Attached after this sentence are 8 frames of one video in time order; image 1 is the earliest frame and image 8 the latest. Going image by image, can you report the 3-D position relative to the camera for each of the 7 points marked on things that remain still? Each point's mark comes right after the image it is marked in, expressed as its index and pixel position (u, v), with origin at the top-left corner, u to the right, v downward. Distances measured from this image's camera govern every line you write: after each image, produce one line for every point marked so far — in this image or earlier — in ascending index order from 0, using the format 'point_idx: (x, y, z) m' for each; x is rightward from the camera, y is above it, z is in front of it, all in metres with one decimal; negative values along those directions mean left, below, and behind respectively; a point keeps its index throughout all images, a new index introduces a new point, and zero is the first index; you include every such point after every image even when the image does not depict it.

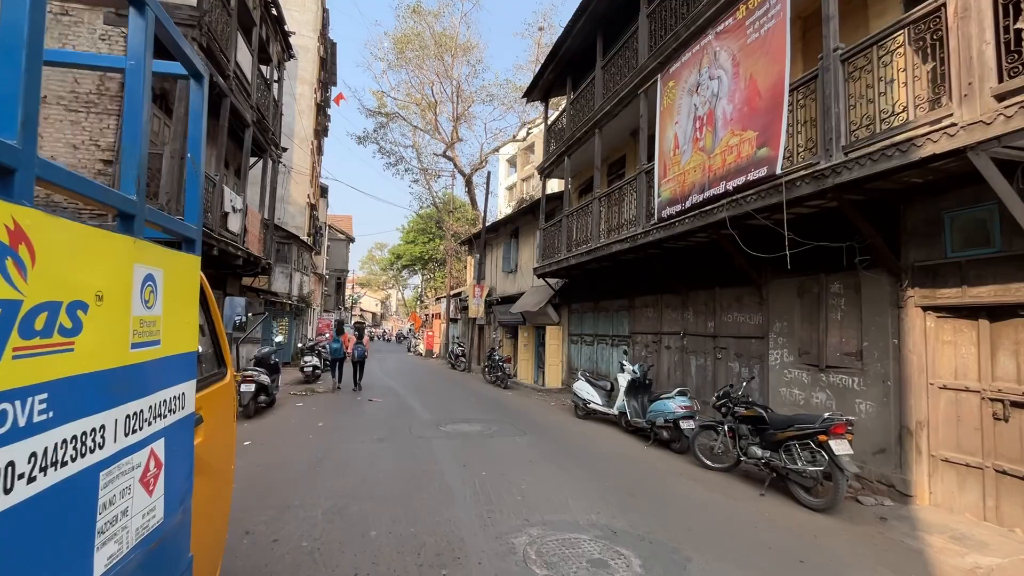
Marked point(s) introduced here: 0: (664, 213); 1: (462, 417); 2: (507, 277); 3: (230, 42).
0: (+2.5, +1.2, +8.0) m
1: (-1.0, -2.6, +9.6) m
2: (-0.2, +0.4, +18.3) m
3: (-6.0, +5.2, +10.2) m
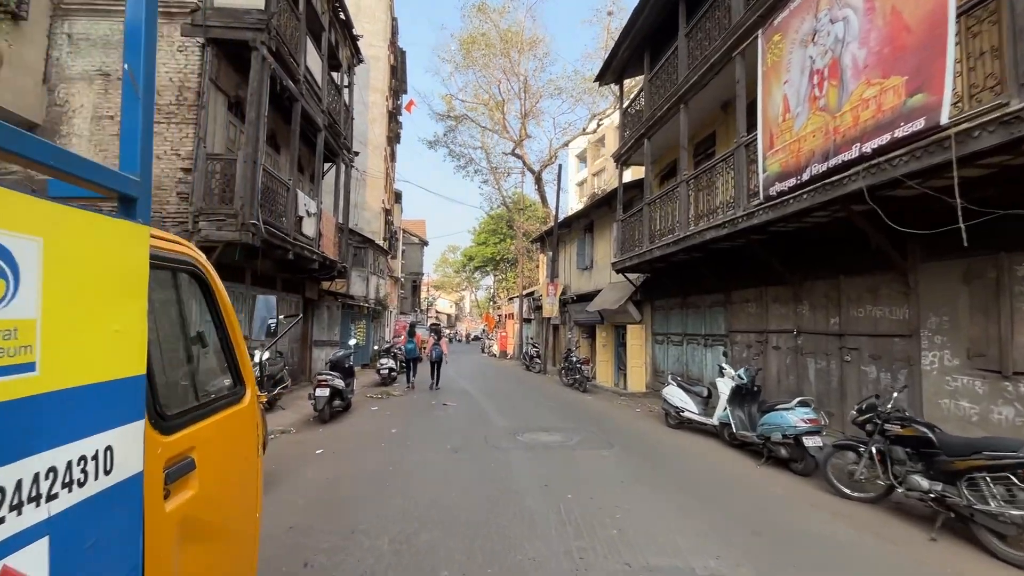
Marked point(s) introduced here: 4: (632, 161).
0: (+3.7, +1.4, +6.8) m
1: (+0.5, -2.5, +8.8) m
2: (+2.6, +0.5, +17.4) m
3: (-4.5, +5.1, +10.2) m
4: (+3.3, +3.5, +13.3) m
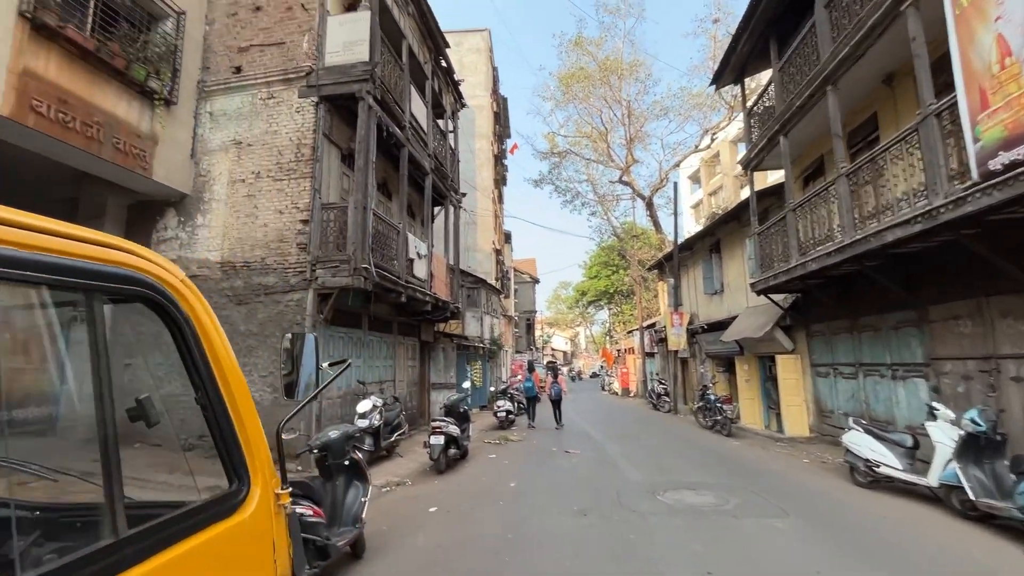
0: (+5.0, +1.3, +5.0) m
1: (+2.6, -2.9, +7.4) m
2: (+6.4, -0.4, +15.4) m
3: (-2.3, +4.2, +10.5) m
4: (+6.0, +2.9, +11.5) m
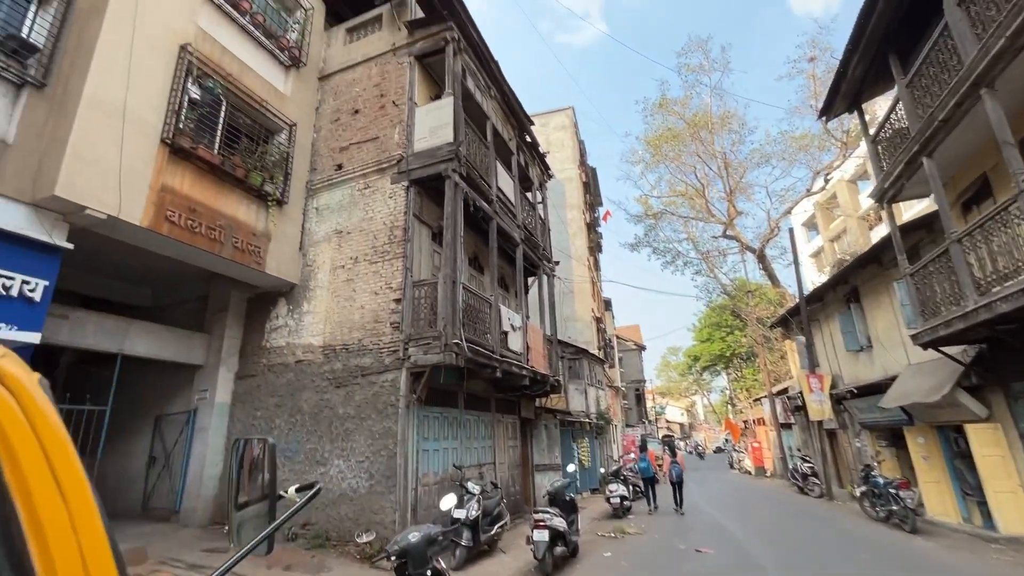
0: (+5.7, +1.1, +3.4) m
1: (+4.1, -3.6, +5.6) m
2: (+9.3, -1.9, +13.0) m
3: (-0.5, +2.6, +10.6) m
4: (+8.0, +1.9, +9.8) m
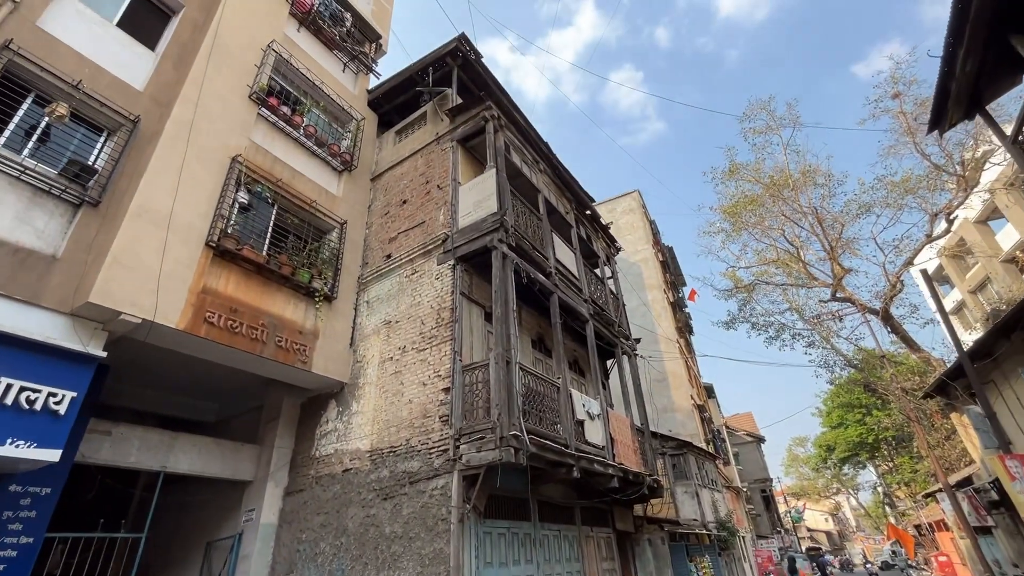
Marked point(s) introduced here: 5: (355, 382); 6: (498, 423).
0: (+5.5, +1.6, +1.5) m
1: (+4.7, -3.6, +2.9) m
2: (+11.1, -2.7, +9.5) m
3: (+0.7, +1.0, +9.8) m
4: (+8.8, +1.4, +7.5) m
5: (-2.8, -1.7, +8.7) m
6: (-0.2, -1.8, +6.6) m
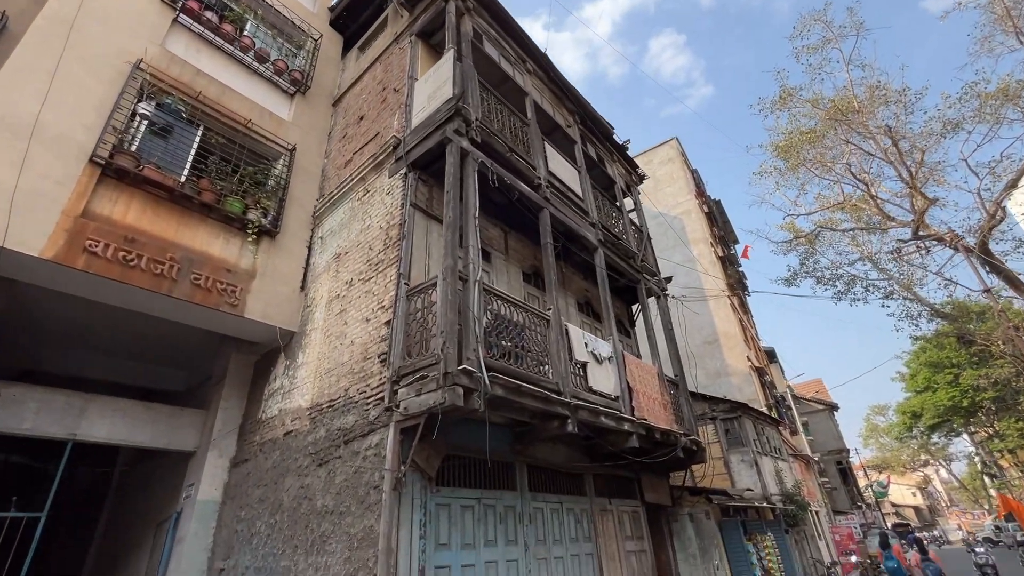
0: (+4.2, +3.0, -0.9) m
1: (+3.9, -2.2, +0.6) m
2: (+10.9, -0.7, +6.5) m
3: (+0.3, +2.3, +7.8) m
4: (+8.2, +3.2, +4.6) m
5: (-3.1, -0.6, +7.2) m
6: (-0.7, -0.7, +4.8) m
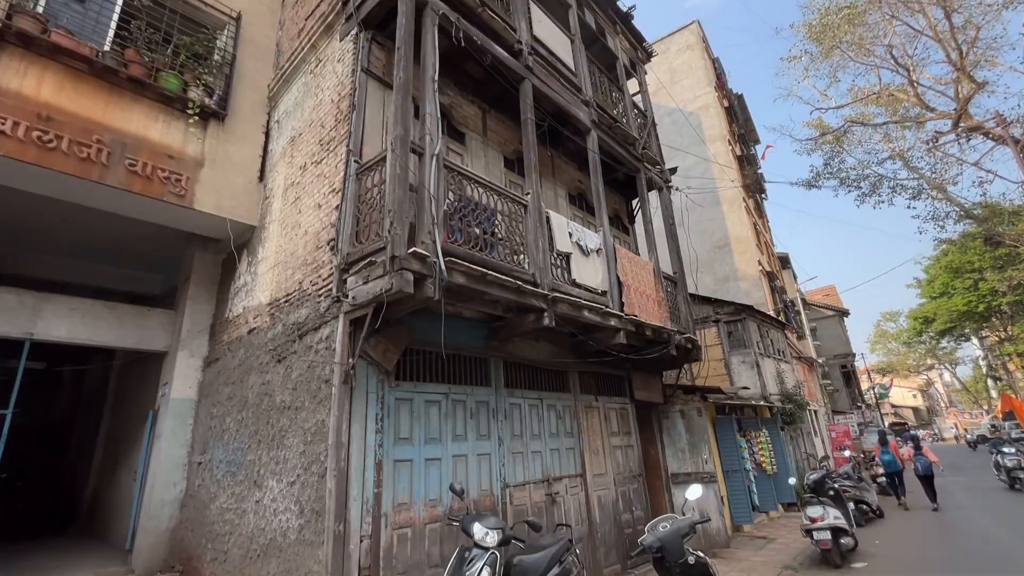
0: (+3.6, +3.0, -2.2) m
1: (+3.4, -1.8, +0.2) m
2: (+10.5, +0.8, +5.6) m
3: (0.0, +3.9, +6.6) m
4: (+7.7, +4.3, +3.1) m
5: (-3.4, +0.9, +6.6) m
6: (-1.0, +0.4, +4.2) m
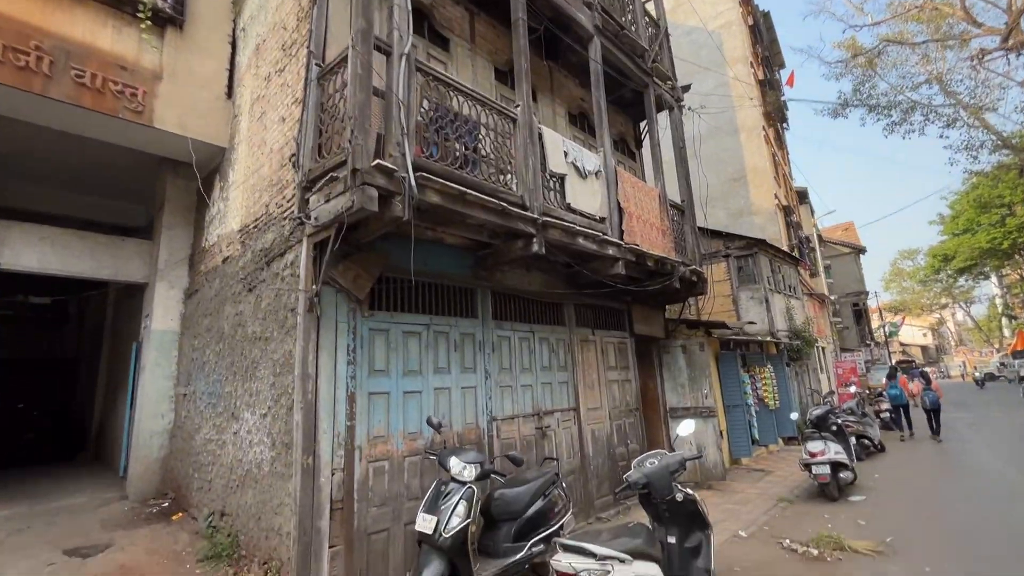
0: (+3.3, +2.8, -3.1) m
1: (+3.2, -1.6, 0.0) m
2: (+10.4, +1.6, +4.8) m
3: (-0.1, +4.8, +5.7) m
4: (+7.5, +4.7, +1.9) m
5: (-3.5, +1.8, +6.1) m
6: (-1.2, +1.1, +3.7) m
